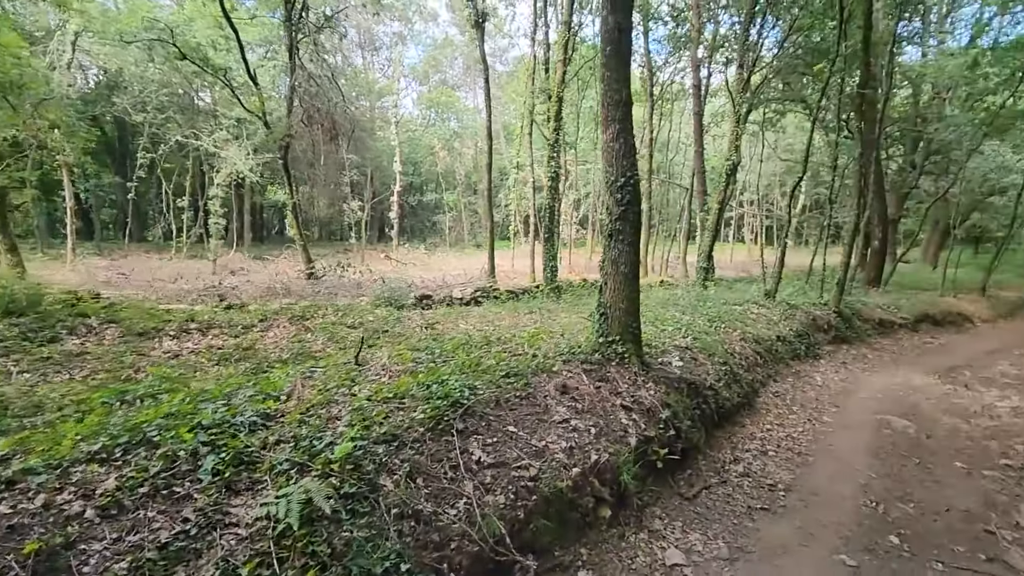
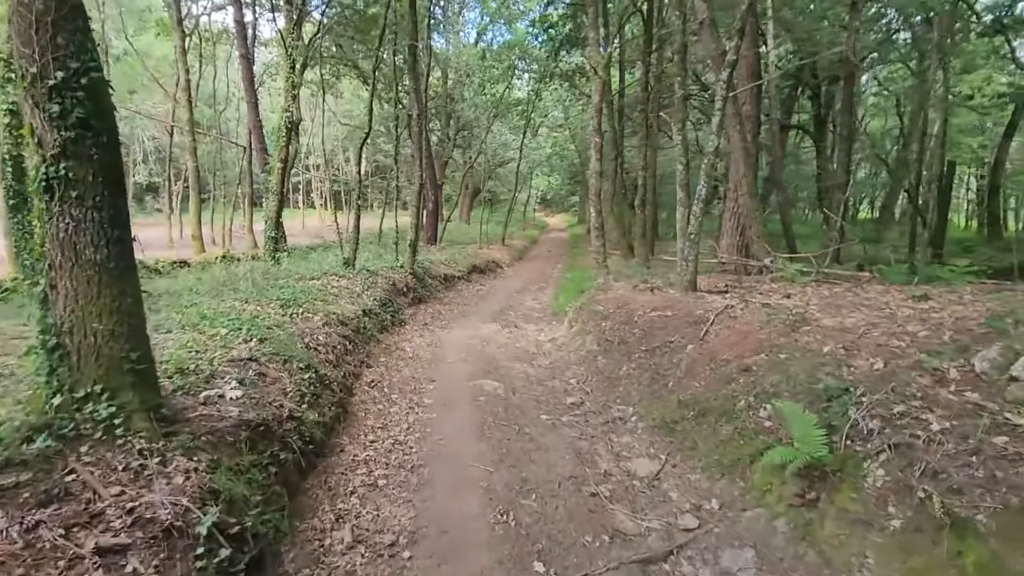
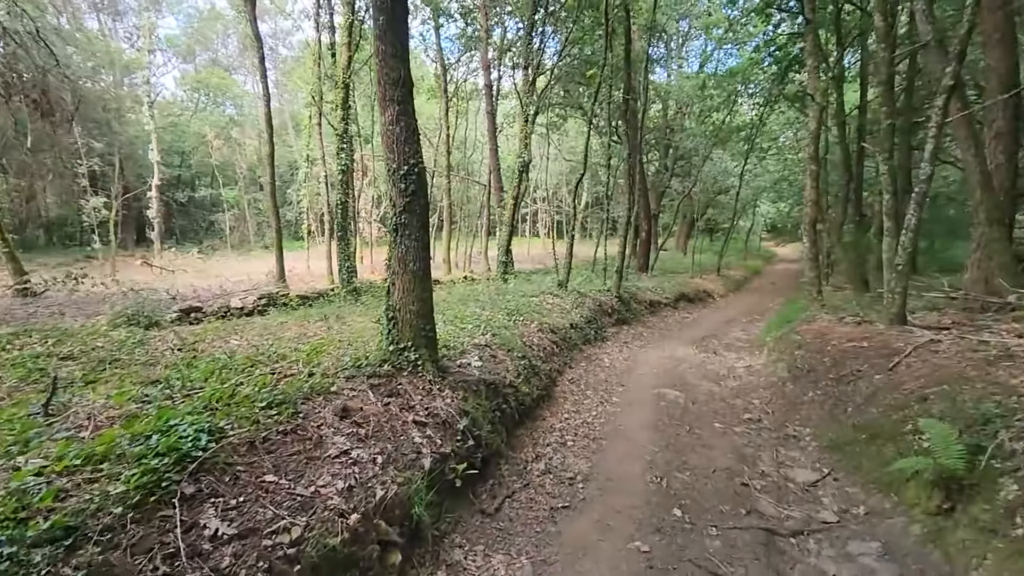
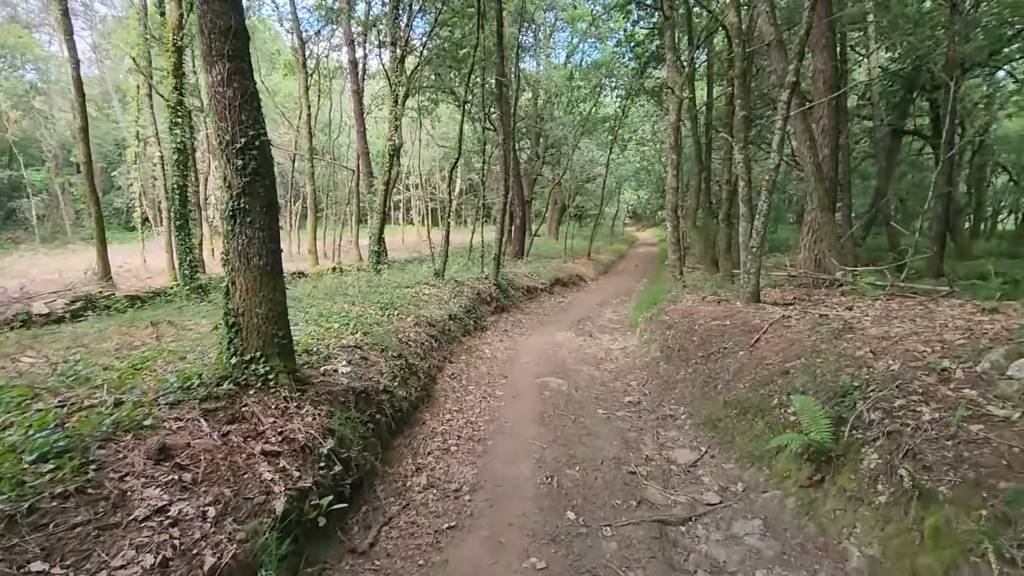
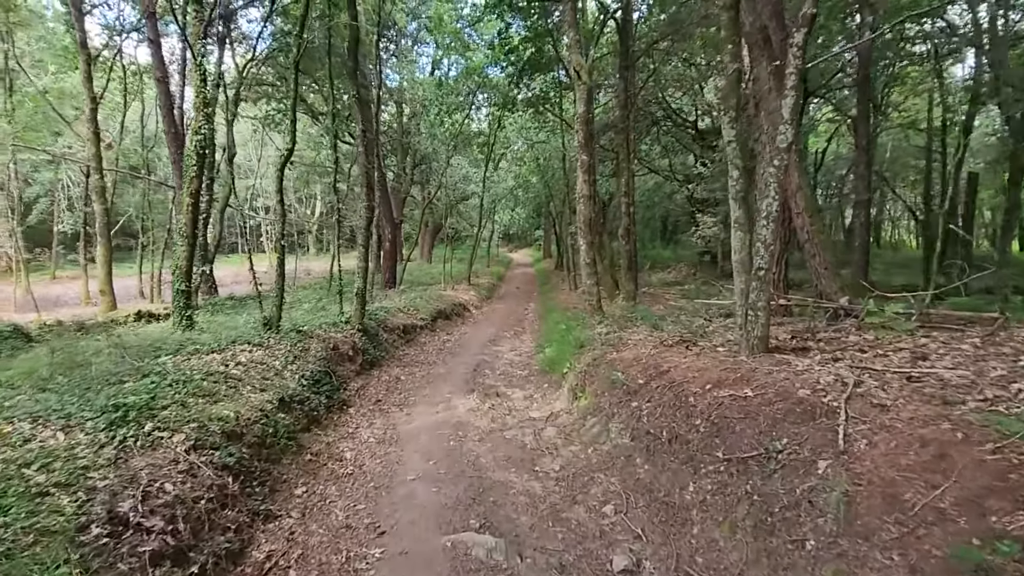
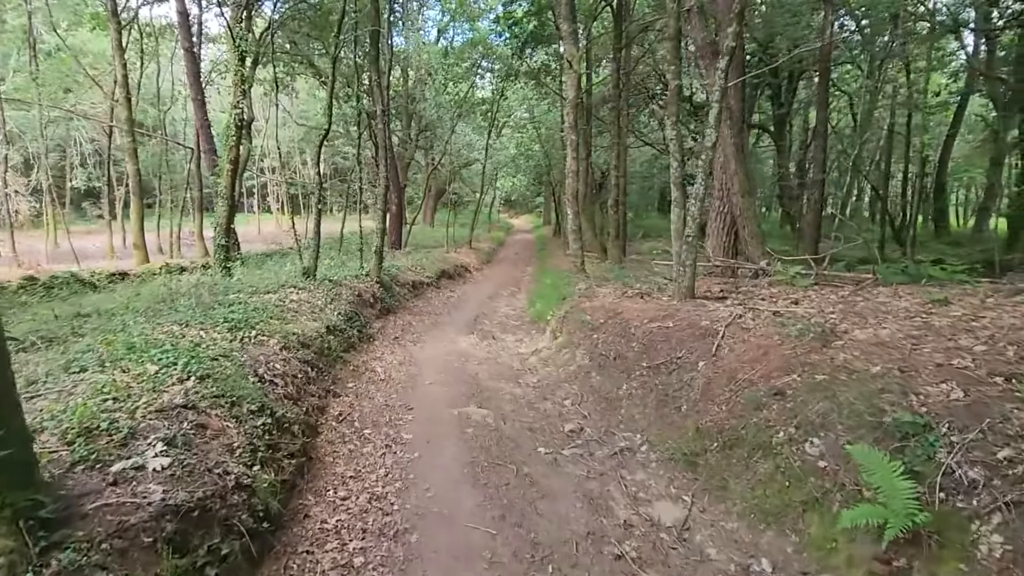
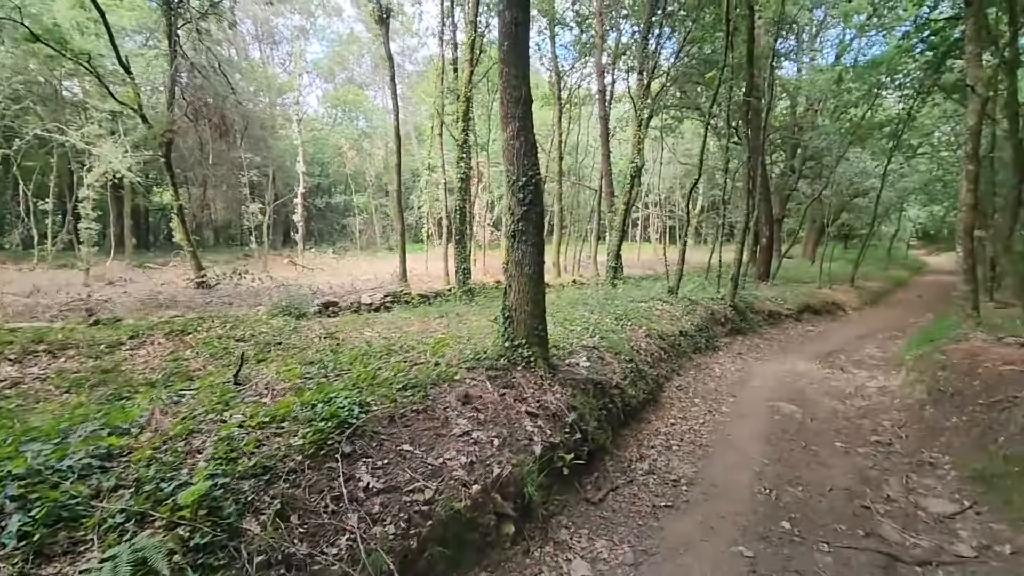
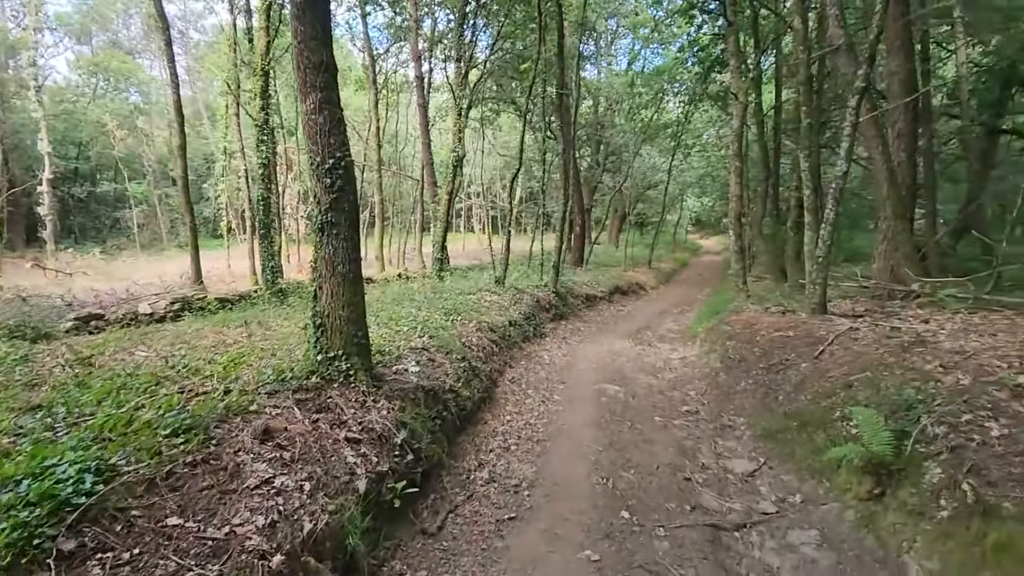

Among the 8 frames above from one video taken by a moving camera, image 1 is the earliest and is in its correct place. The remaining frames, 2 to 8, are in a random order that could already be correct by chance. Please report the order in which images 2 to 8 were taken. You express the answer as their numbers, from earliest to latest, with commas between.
7, 3, 8, 4, 2, 6, 5
